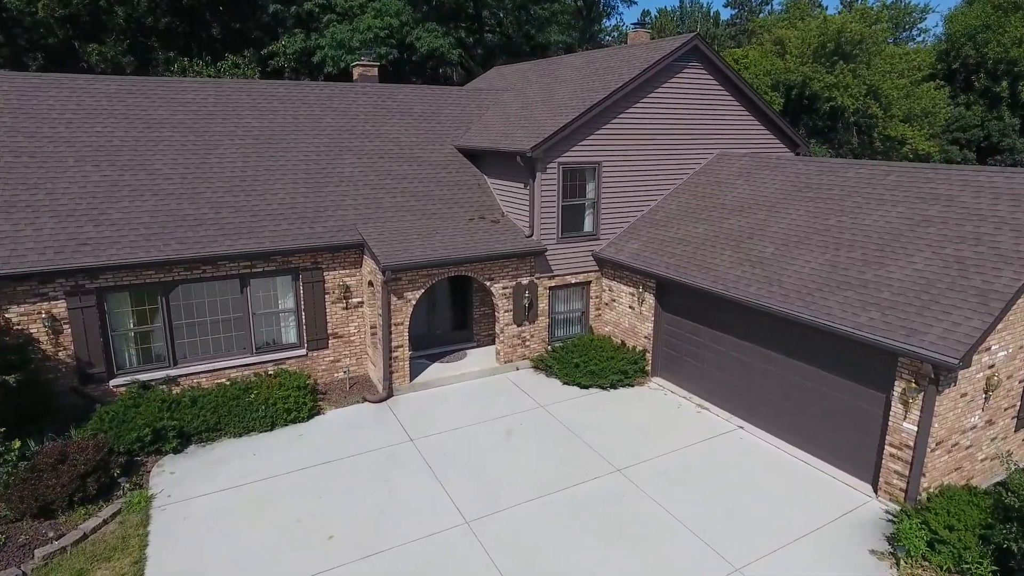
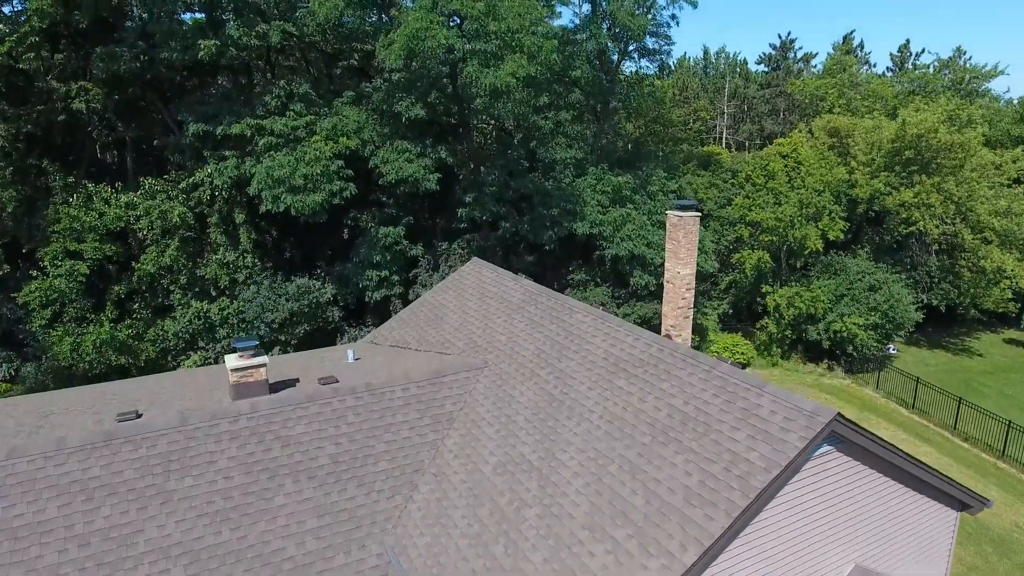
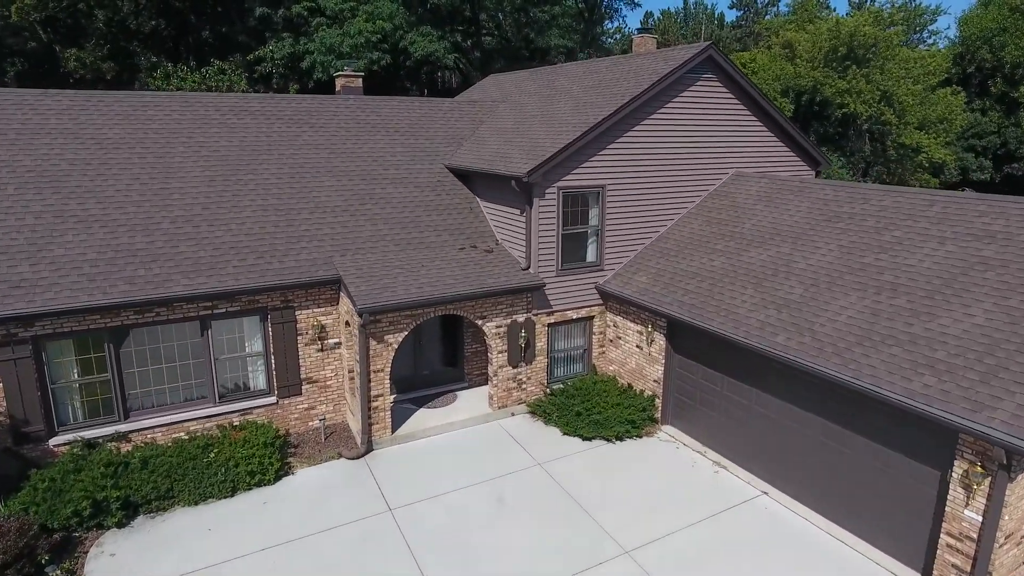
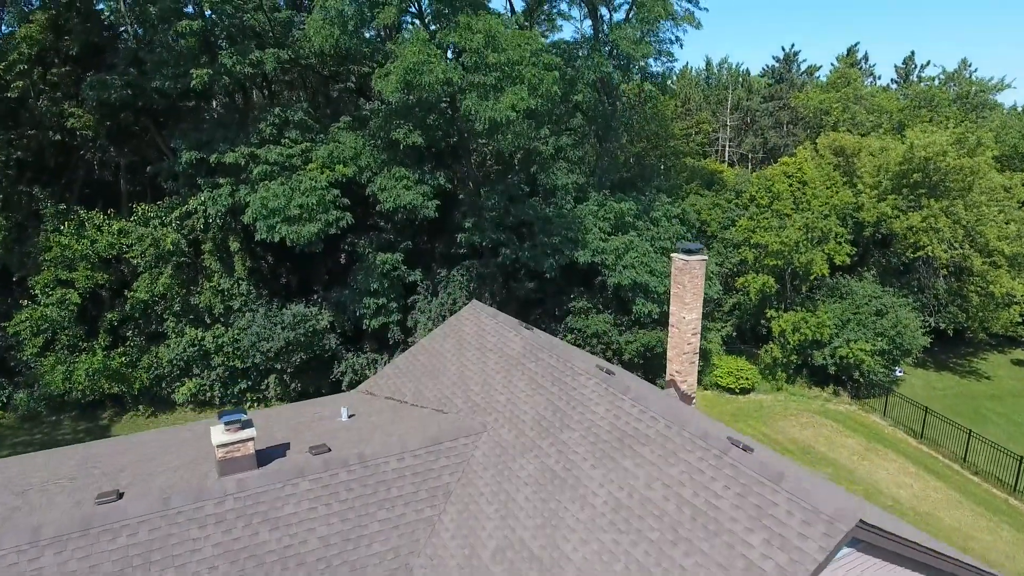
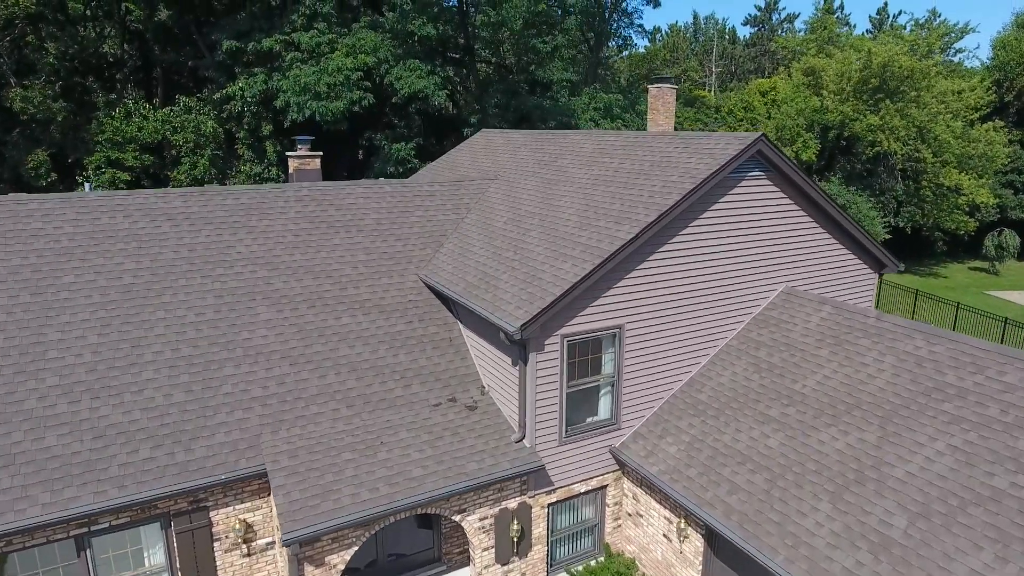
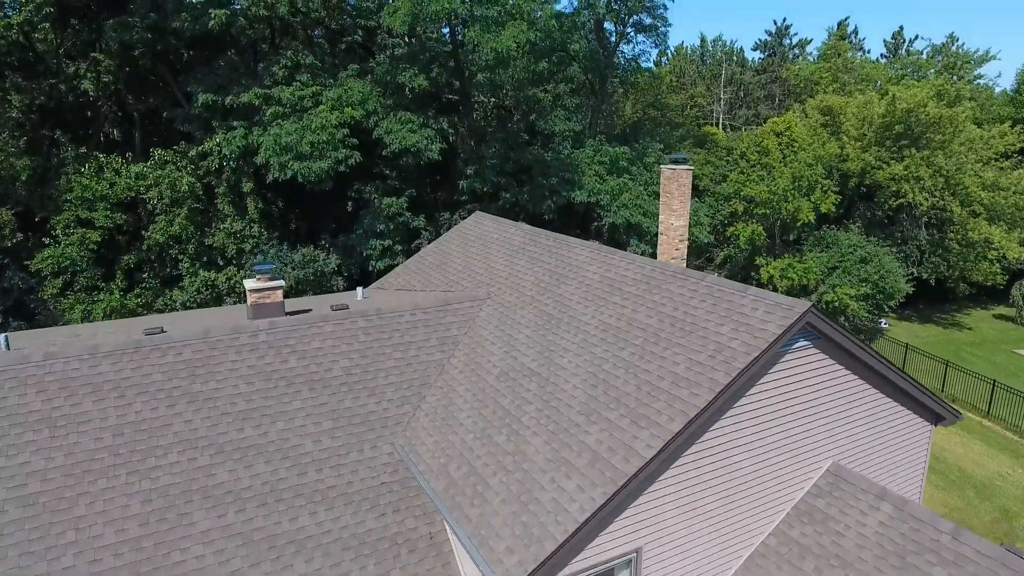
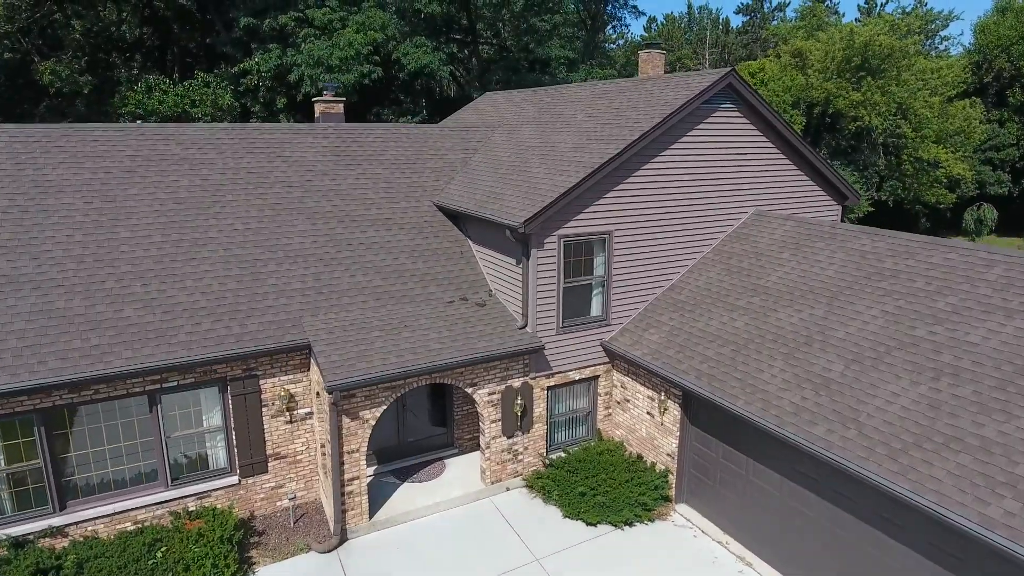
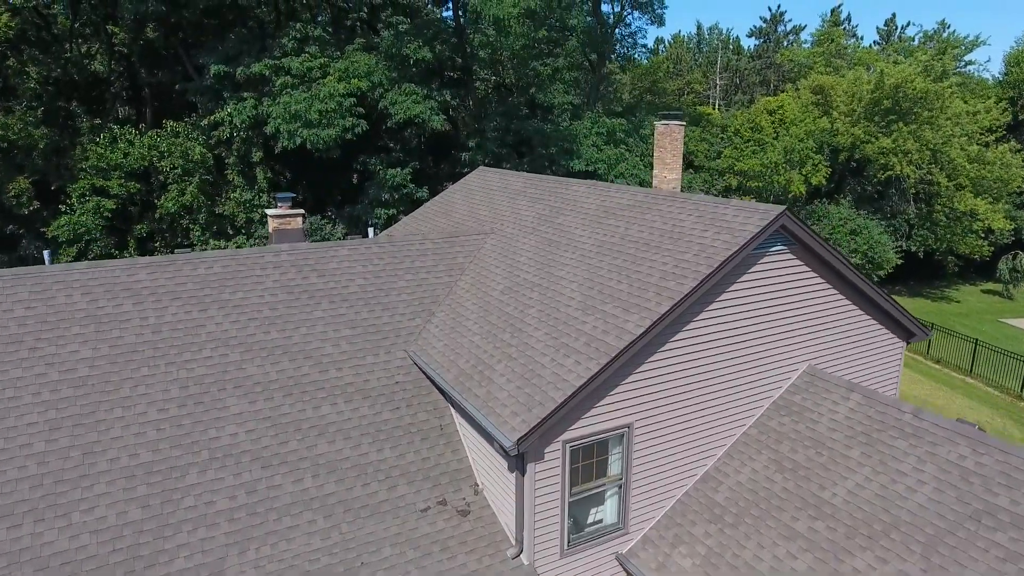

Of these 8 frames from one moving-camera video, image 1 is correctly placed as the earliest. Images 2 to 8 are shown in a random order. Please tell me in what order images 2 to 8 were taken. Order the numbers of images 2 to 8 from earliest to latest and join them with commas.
3, 7, 5, 8, 6, 2, 4
